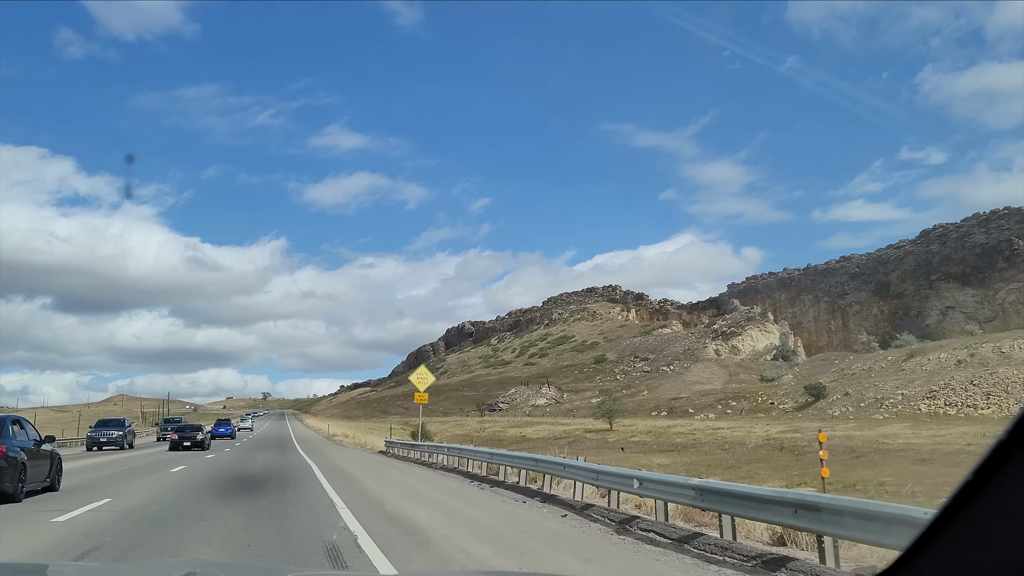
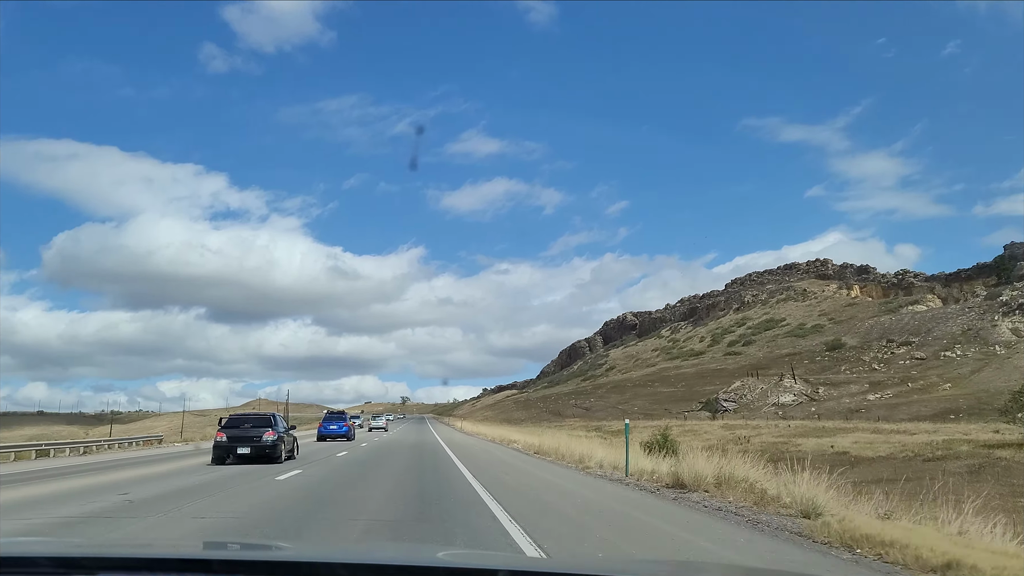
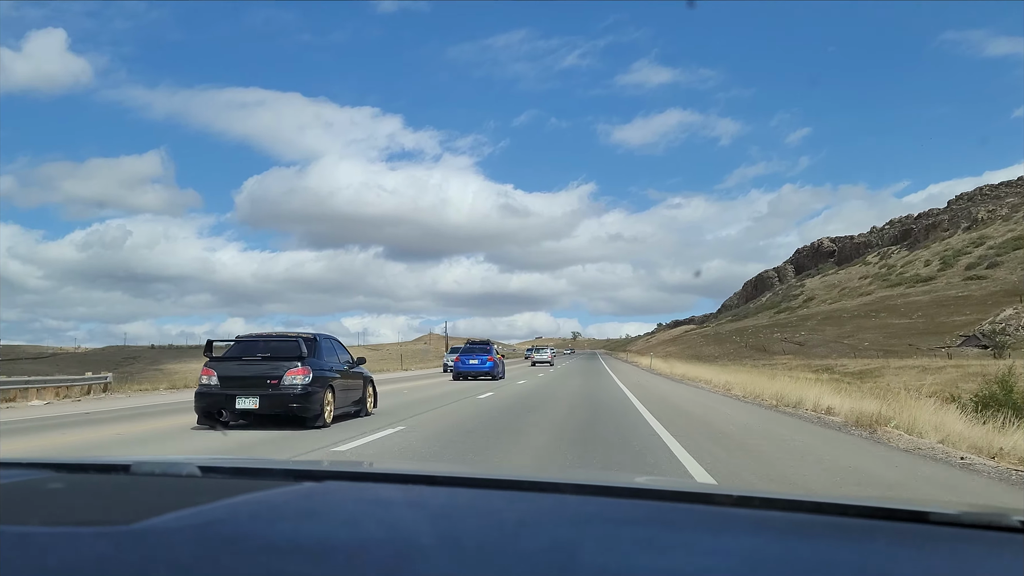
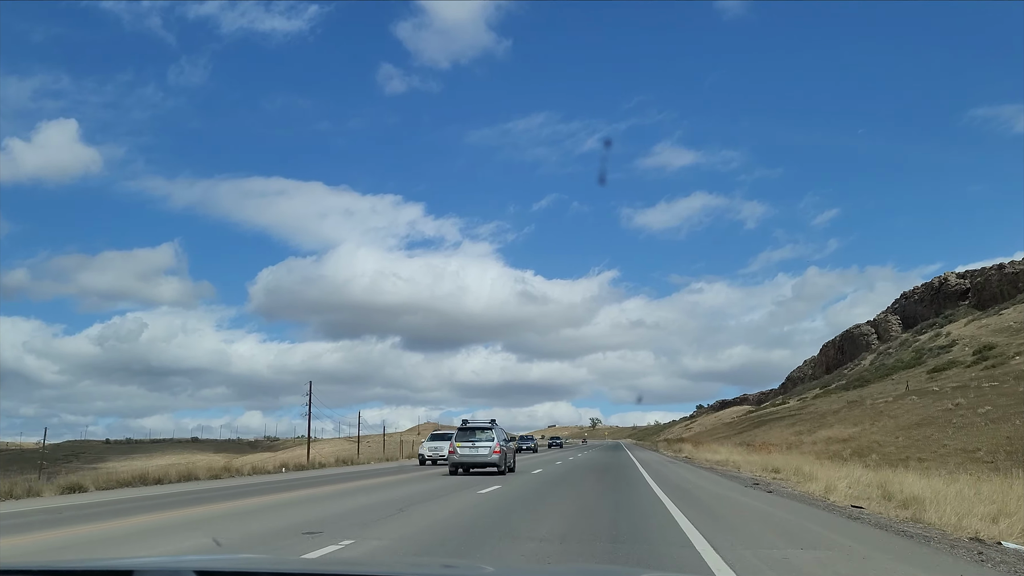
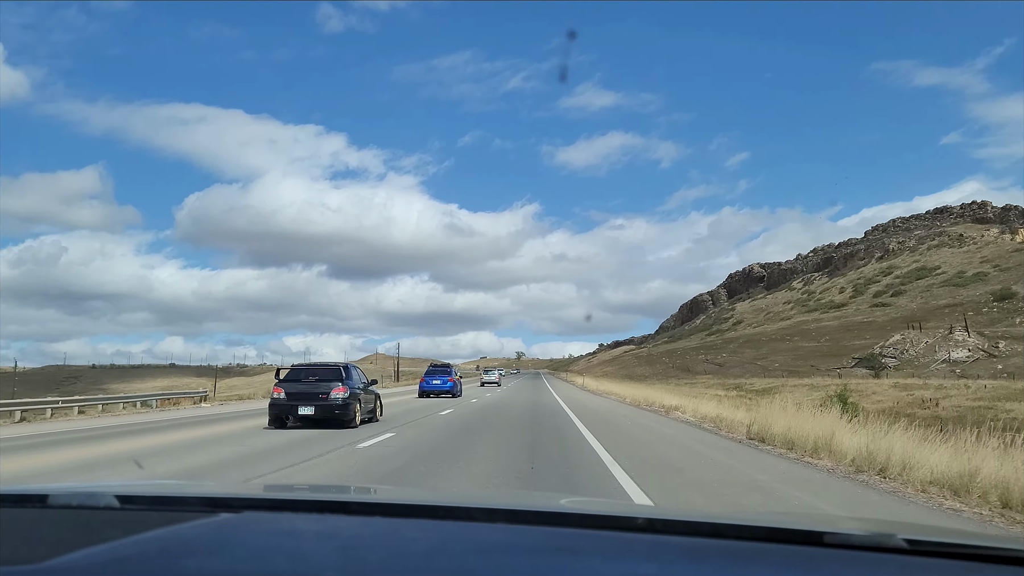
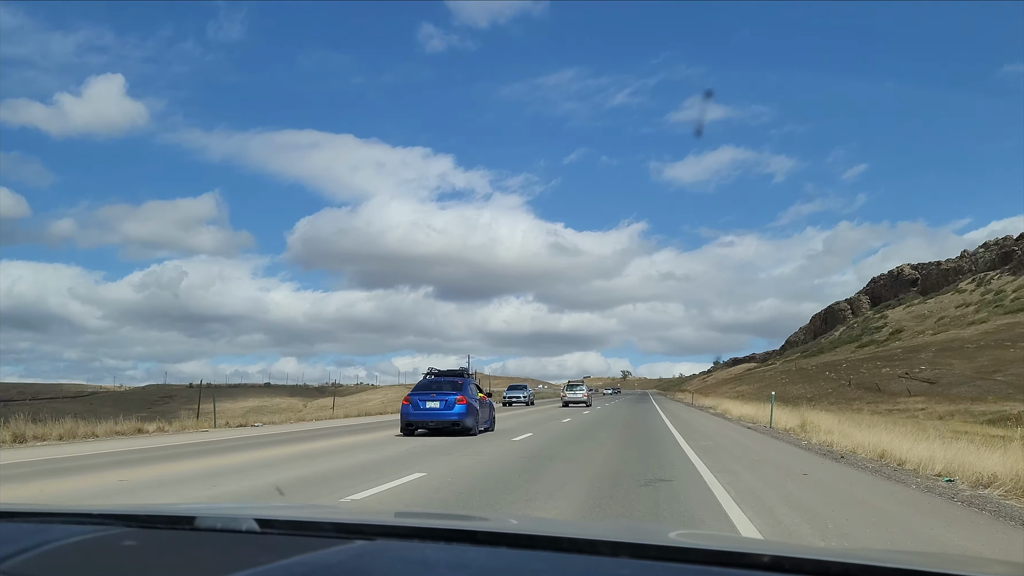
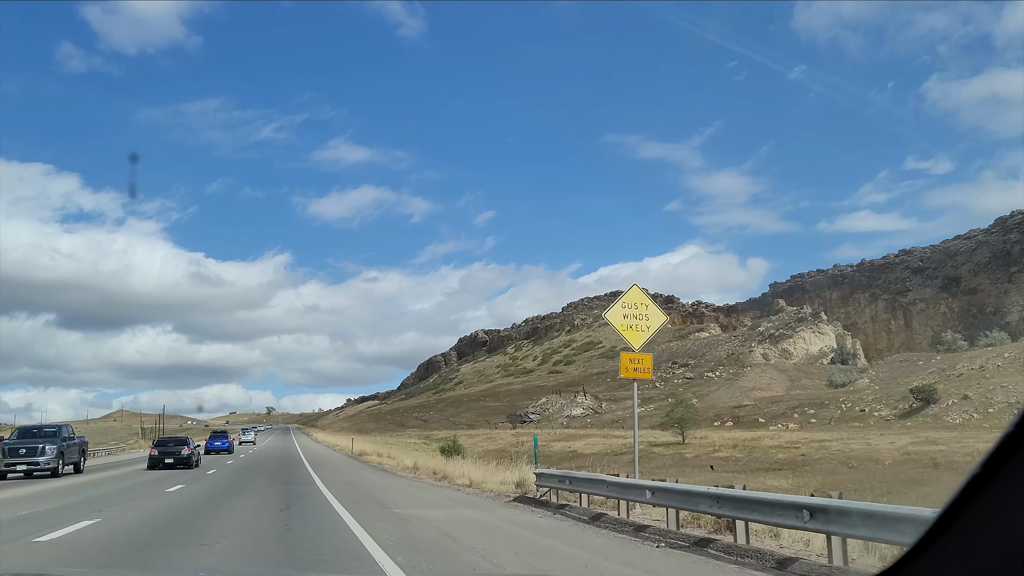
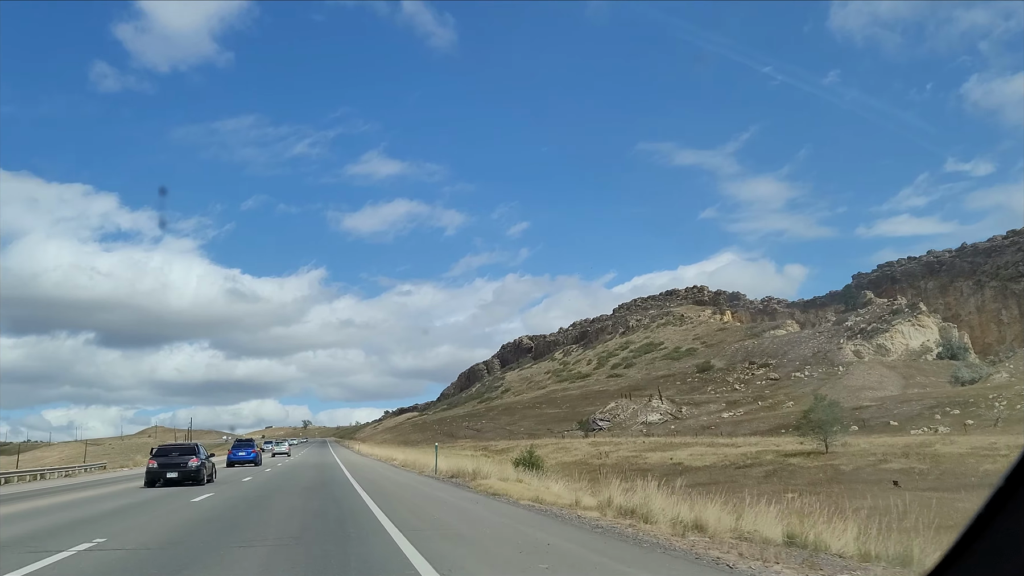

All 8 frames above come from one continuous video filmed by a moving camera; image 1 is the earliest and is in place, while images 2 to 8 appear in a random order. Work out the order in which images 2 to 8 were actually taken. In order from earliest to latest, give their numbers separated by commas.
7, 8, 2, 5, 3, 6, 4
